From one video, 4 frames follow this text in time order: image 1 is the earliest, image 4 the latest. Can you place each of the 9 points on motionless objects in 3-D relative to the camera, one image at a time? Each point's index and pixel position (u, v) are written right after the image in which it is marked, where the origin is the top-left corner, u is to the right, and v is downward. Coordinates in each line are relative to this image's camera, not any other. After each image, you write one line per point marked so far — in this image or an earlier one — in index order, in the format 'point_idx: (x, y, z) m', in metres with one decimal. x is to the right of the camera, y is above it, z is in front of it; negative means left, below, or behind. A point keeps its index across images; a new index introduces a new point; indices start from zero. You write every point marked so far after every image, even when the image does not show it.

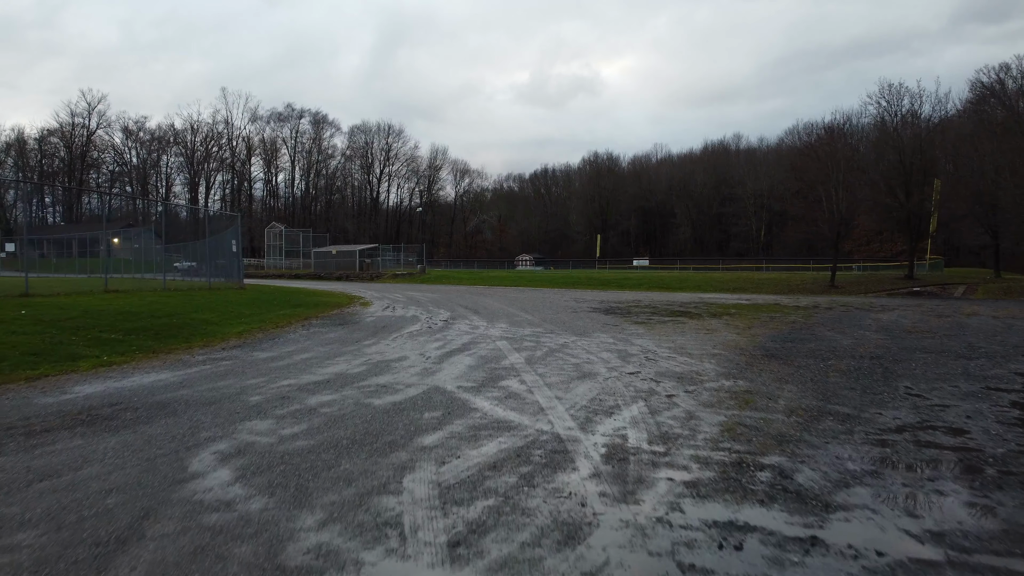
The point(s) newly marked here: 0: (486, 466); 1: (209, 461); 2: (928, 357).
0: (-0.1, -0.9, +4.3) m
1: (-1.6, -0.9, +4.4) m
2: (+4.7, -0.8, +9.2) m
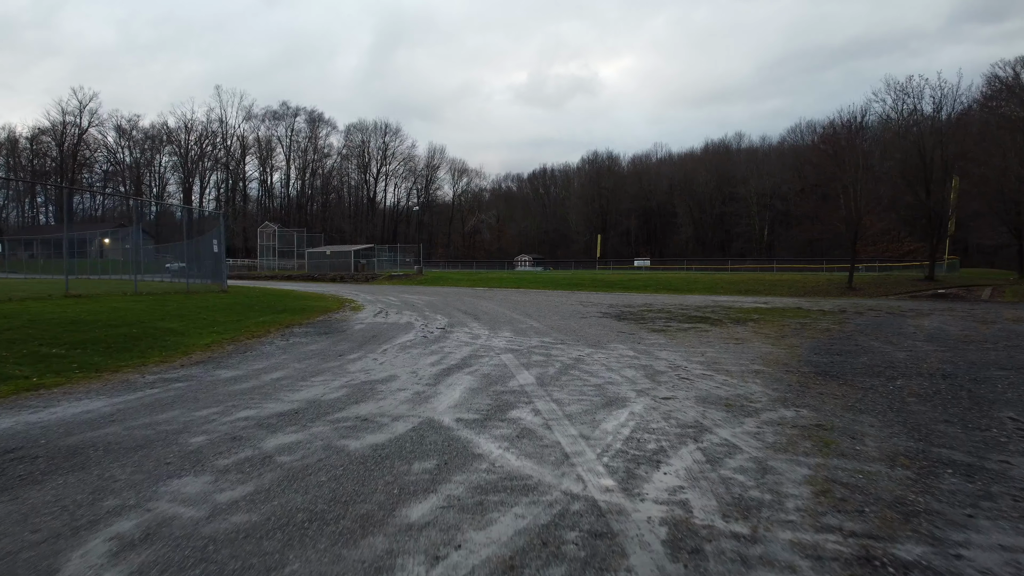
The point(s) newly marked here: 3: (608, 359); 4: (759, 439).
0: (0.0, -1.0, +3.0) m
1: (-1.5, -1.0, +3.0) m
2: (+4.8, -0.8, +7.8) m
3: (+1.1, -0.8, +9.0) m
4: (+1.5, -0.9, +5.1) m
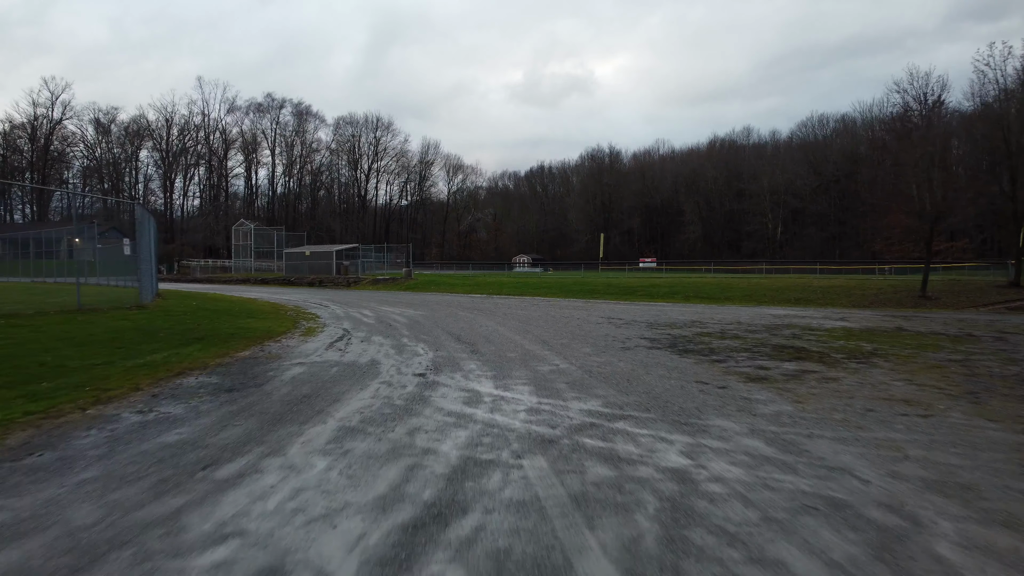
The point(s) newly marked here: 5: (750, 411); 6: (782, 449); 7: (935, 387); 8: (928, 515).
0: (+0.2, -1.3, -1.6) m
1: (-1.3, -1.2, -1.5) m
2: (+5.0, -1.1, +3.3) m
3: (+1.3, -1.0, +4.5) m
4: (+1.7, -1.2, +0.6) m
5: (+1.9, -1.0, +6.6) m
6: (+1.7, -1.0, +5.3) m
7: (+3.9, -0.9, +7.6) m
8: (+2.0, -1.1, +3.9) m
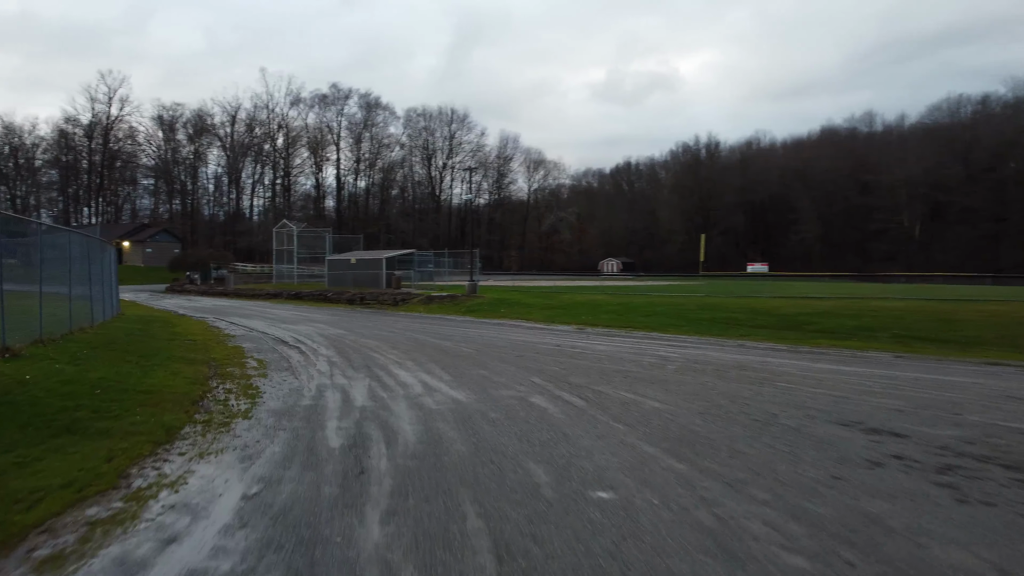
0: (-0.3, -1.9, -10.2) m
1: (-1.8, -1.9, -10.1) m
2: (+4.9, -1.7, -5.8) m
3: (+1.3, -1.7, -4.3) m
4: (+1.4, -1.8, -8.3) m
5: (+2.1, -1.6, -2.3) m
6: (+1.9, -1.7, -3.5) m
7: (+4.3, -1.6, -1.4) m
8: (+2.0, -1.7, -4.9) m
